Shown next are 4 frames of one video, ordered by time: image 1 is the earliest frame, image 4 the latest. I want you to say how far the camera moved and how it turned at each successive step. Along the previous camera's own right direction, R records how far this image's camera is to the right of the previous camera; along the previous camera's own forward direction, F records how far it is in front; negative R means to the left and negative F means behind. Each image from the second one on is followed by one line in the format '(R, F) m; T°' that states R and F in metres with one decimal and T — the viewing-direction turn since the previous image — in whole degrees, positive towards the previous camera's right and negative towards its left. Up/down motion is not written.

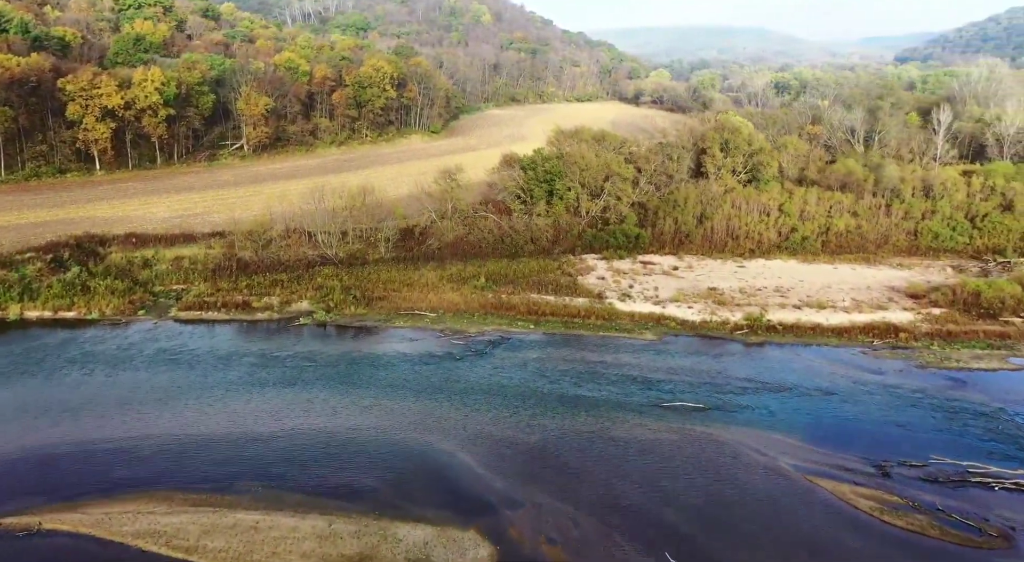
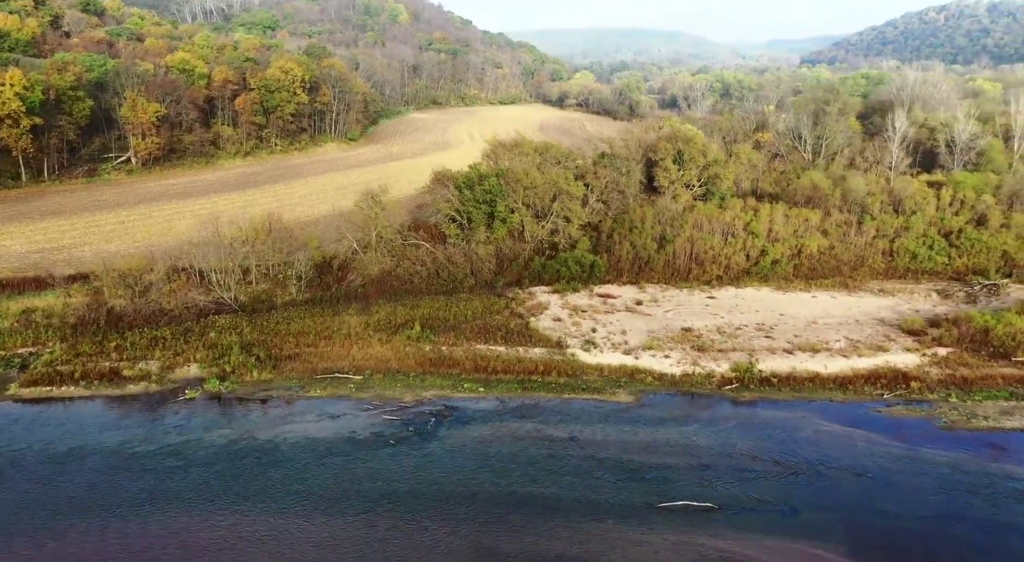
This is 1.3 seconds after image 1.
(-0.6, +5.9) m; +6°
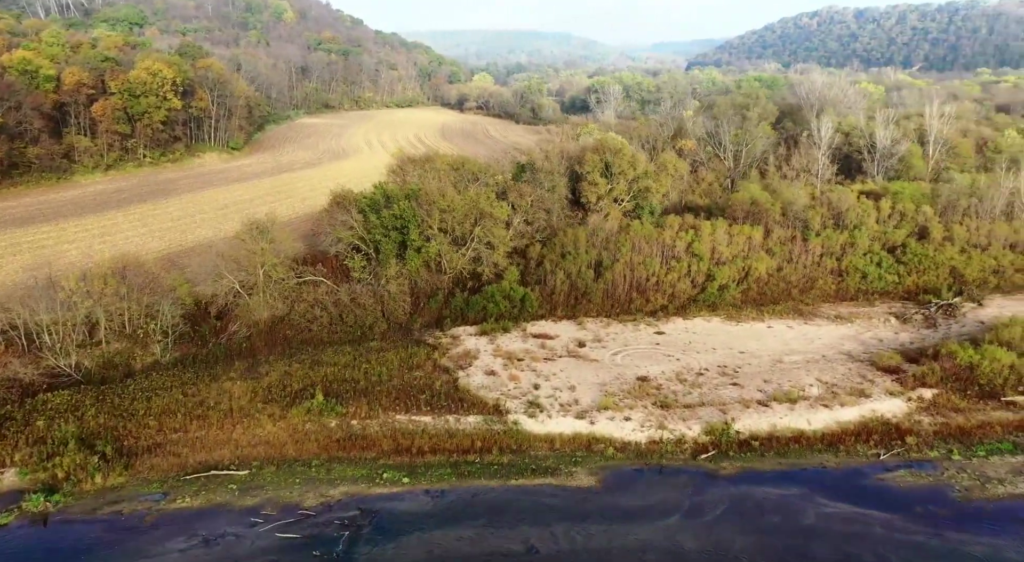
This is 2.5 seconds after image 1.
(-0.7, +5.3) m; +8°
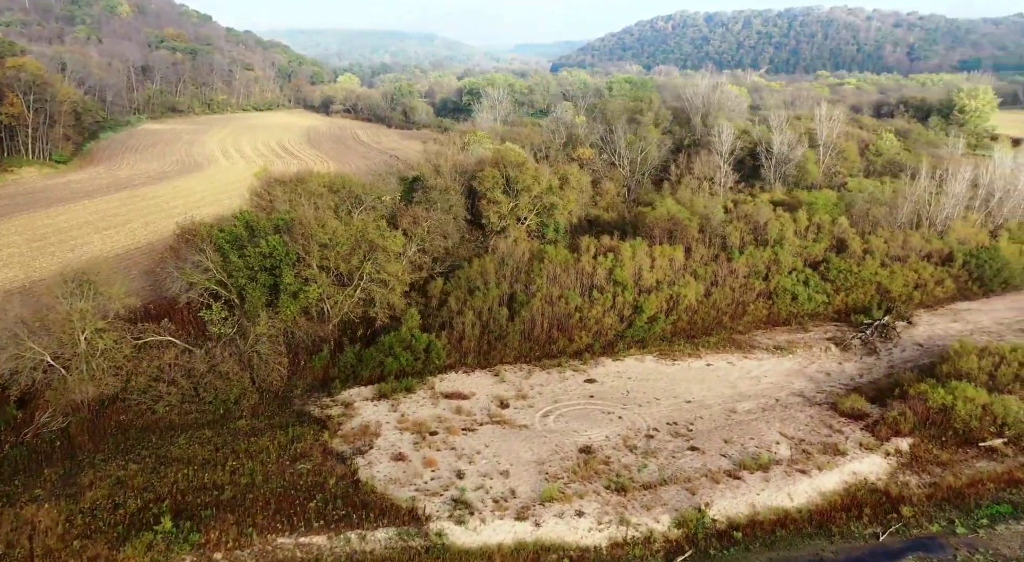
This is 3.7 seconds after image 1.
(-0.9, +5.3) m; +10°
